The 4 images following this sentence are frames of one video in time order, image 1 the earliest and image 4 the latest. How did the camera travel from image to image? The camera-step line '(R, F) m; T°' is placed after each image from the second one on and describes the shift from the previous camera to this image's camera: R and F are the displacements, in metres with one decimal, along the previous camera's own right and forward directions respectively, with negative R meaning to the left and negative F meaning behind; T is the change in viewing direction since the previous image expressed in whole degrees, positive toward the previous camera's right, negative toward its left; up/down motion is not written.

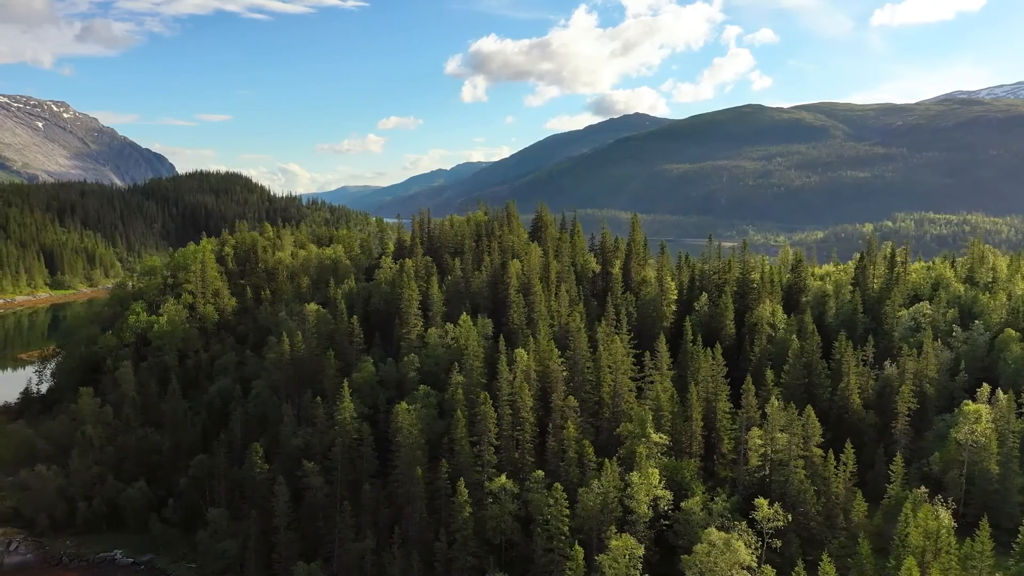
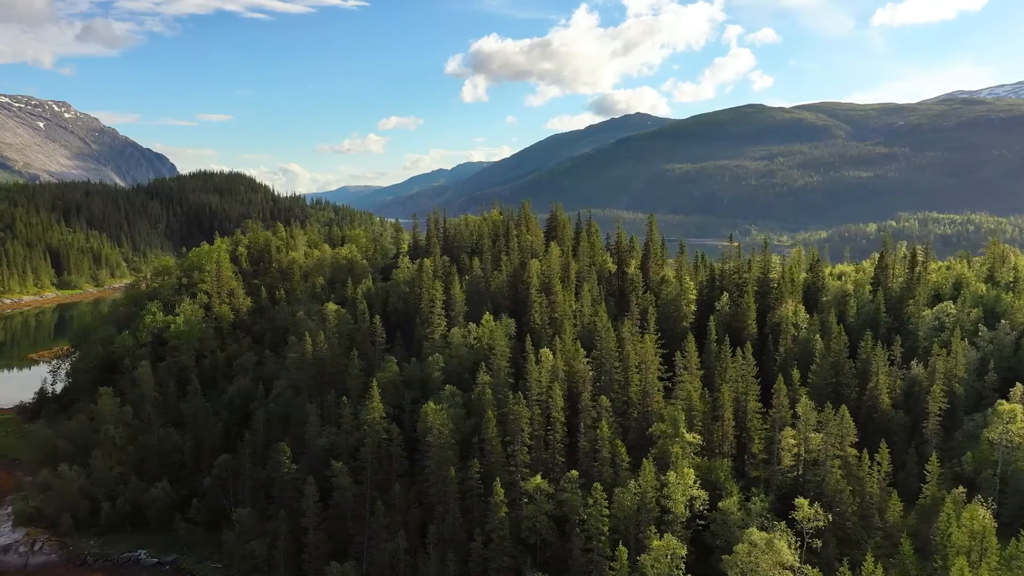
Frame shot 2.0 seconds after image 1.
(-3.6, +0.1) m; 0°
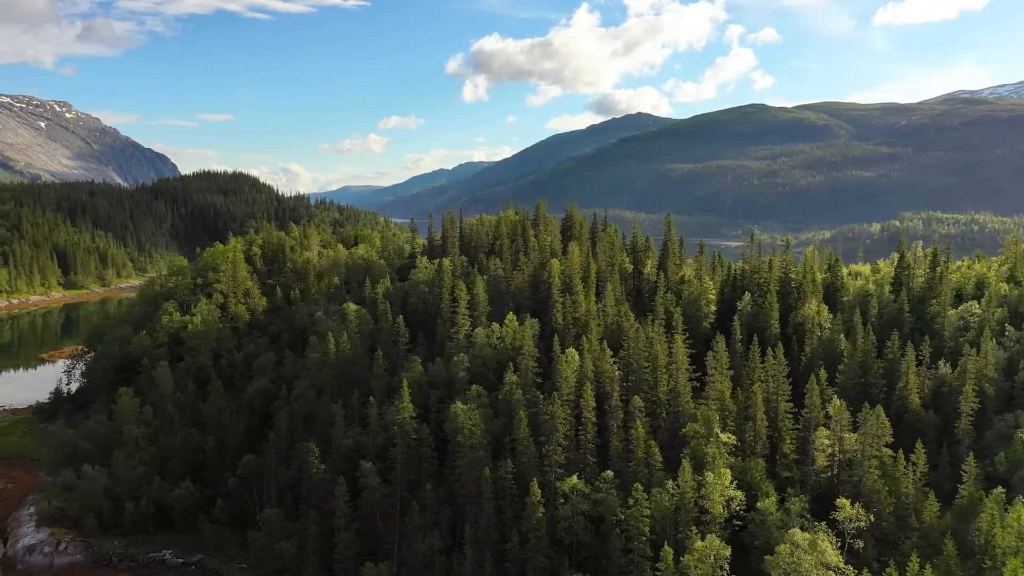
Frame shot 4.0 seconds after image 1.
(-3.7, +0.1) m; 0°
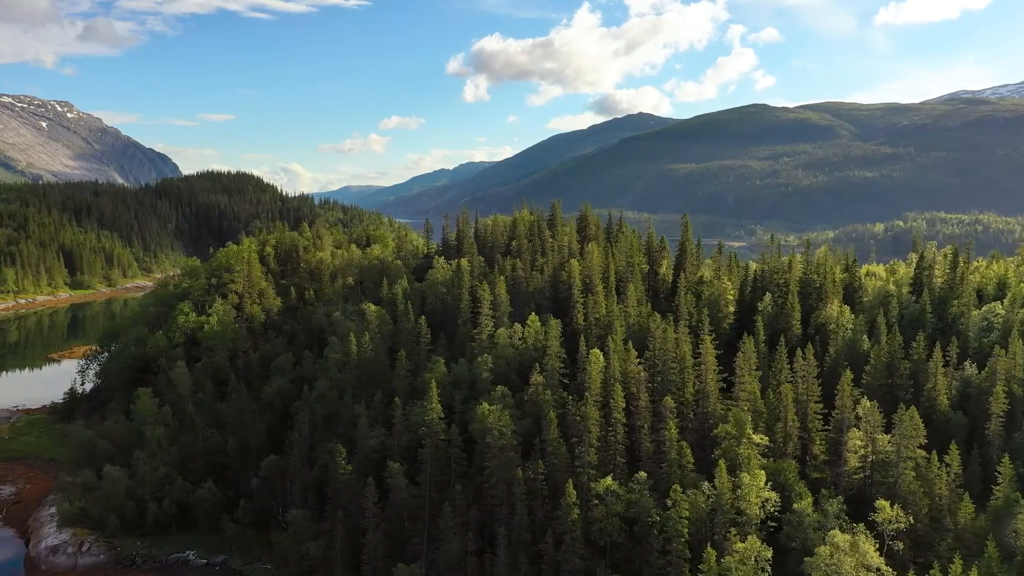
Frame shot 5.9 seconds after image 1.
(-3.5, +0.1) m; 0°
